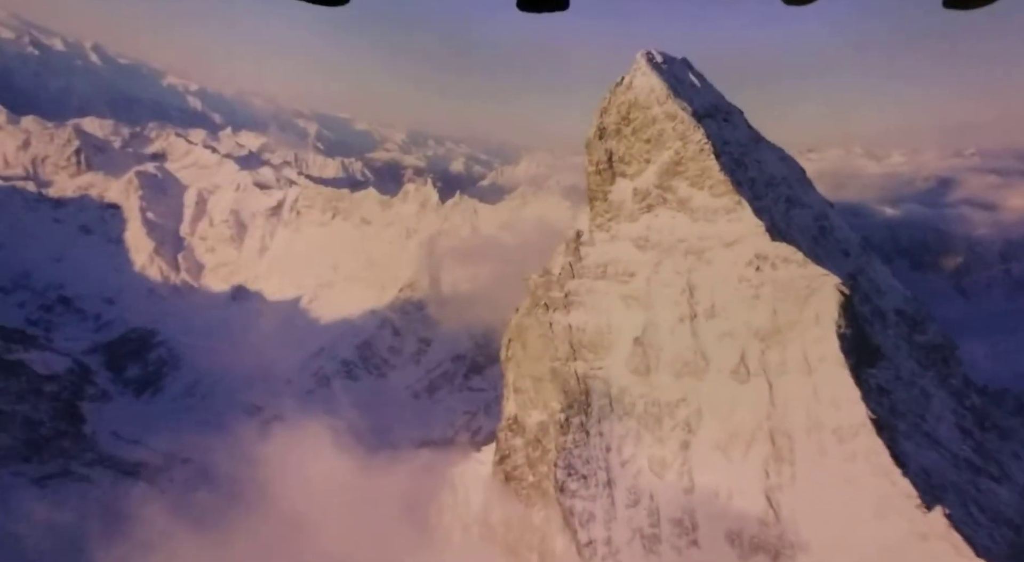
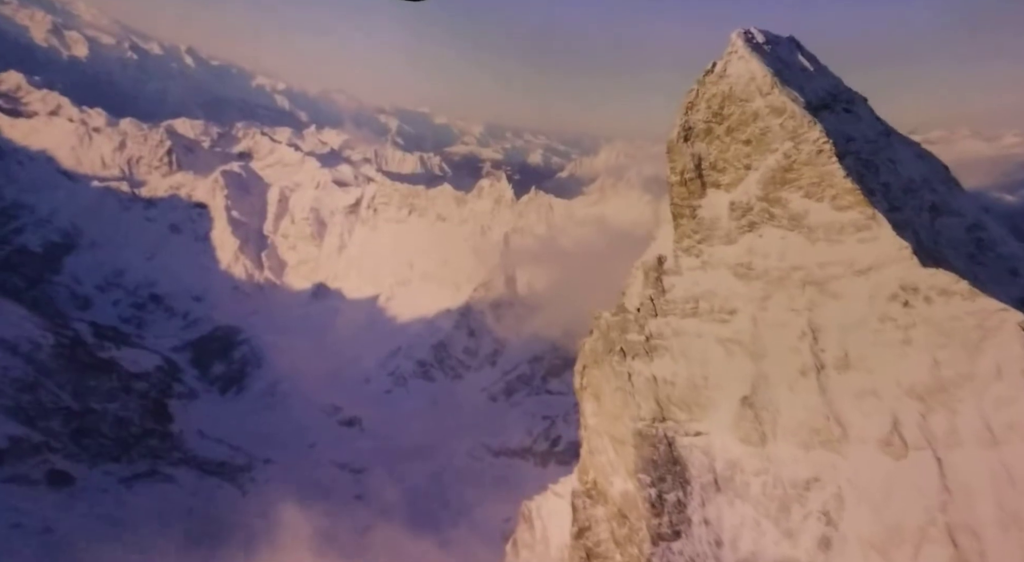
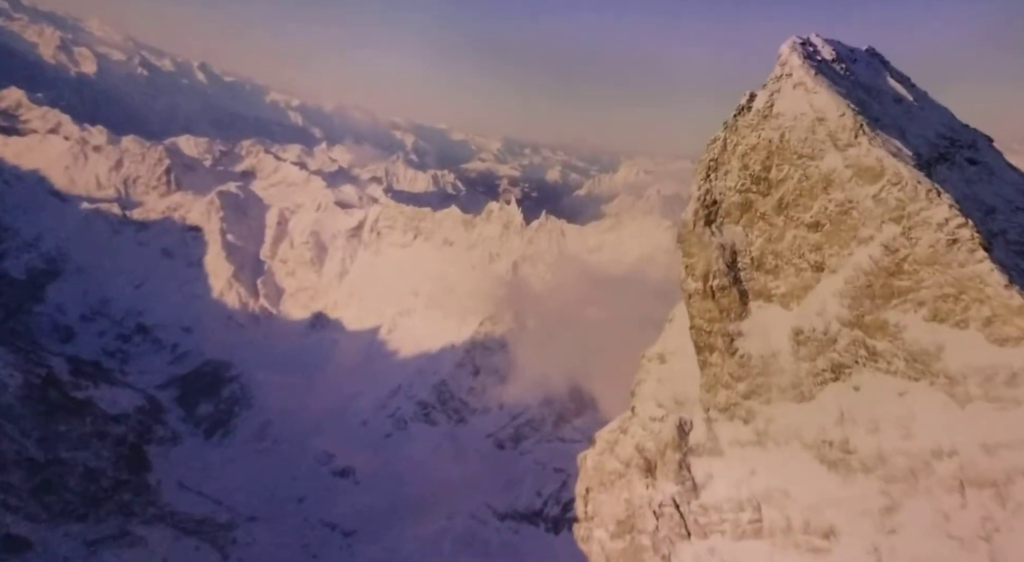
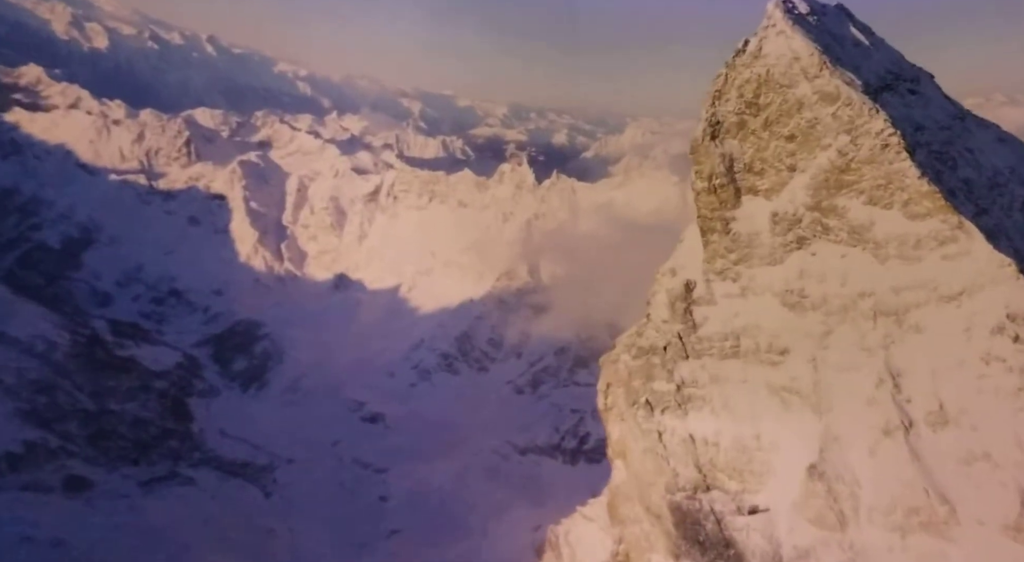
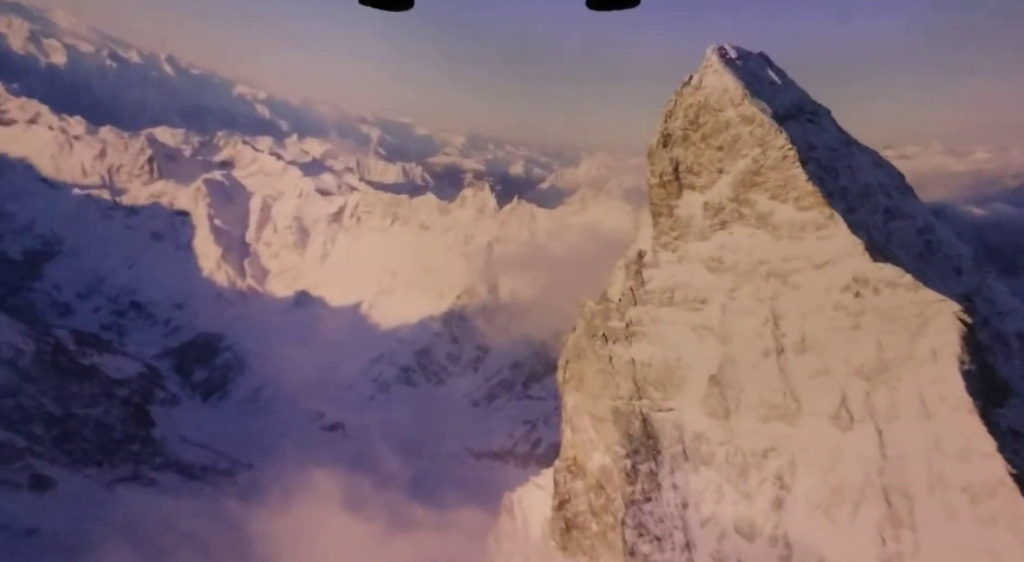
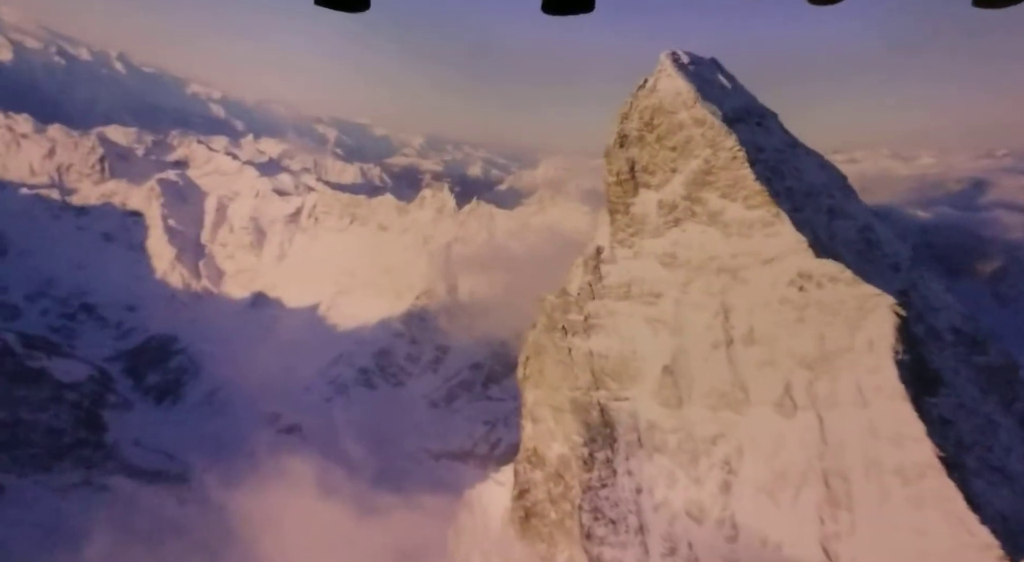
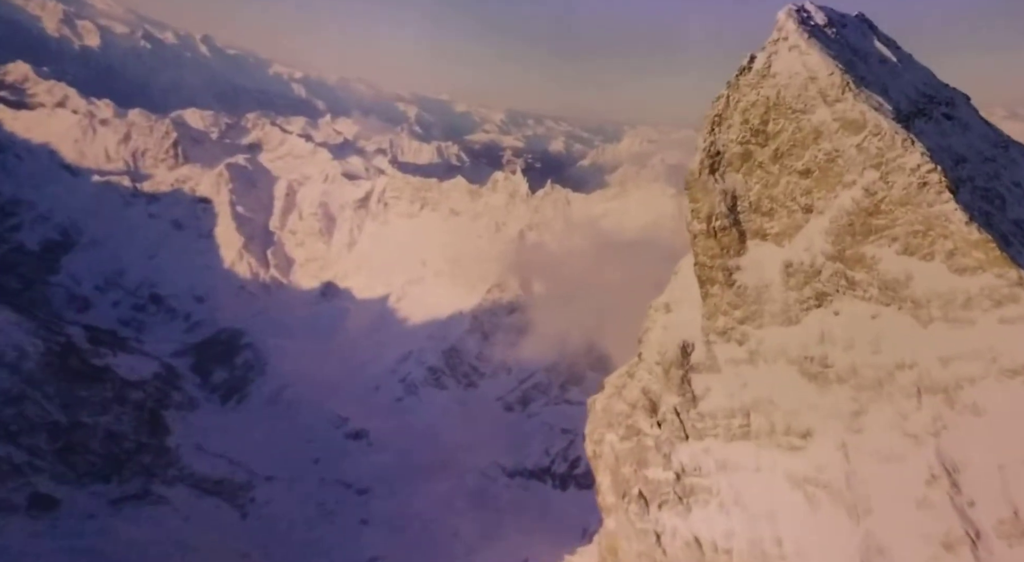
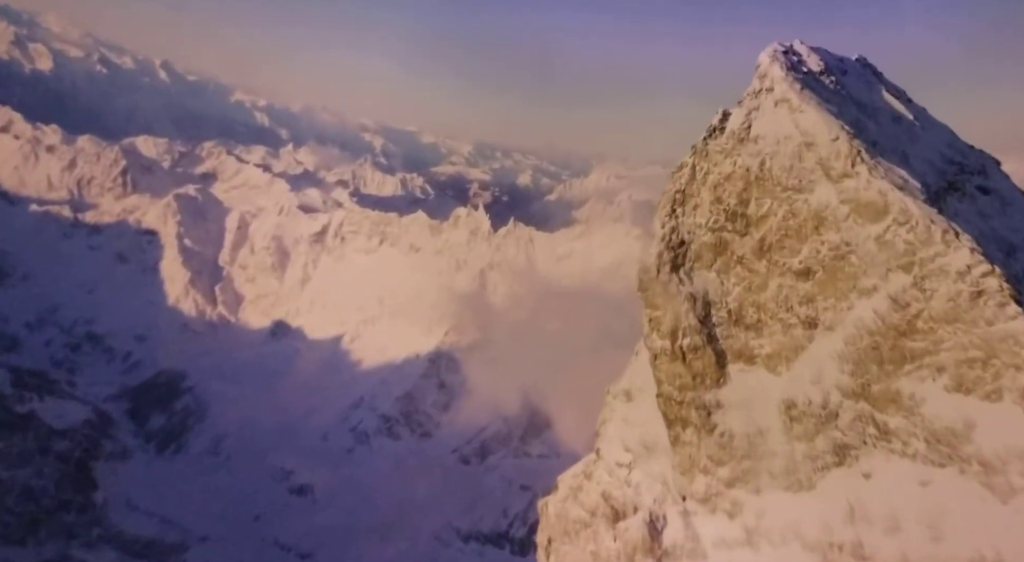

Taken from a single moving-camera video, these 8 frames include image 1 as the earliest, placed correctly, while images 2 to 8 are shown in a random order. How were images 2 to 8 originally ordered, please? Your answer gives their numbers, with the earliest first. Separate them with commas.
6, 5, 2, 4, 7, 3, 8
